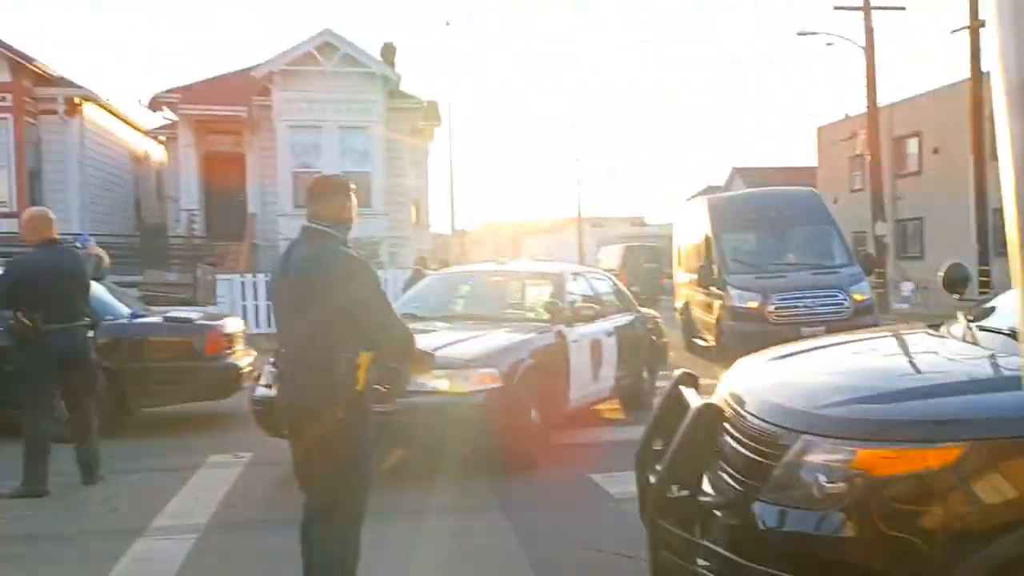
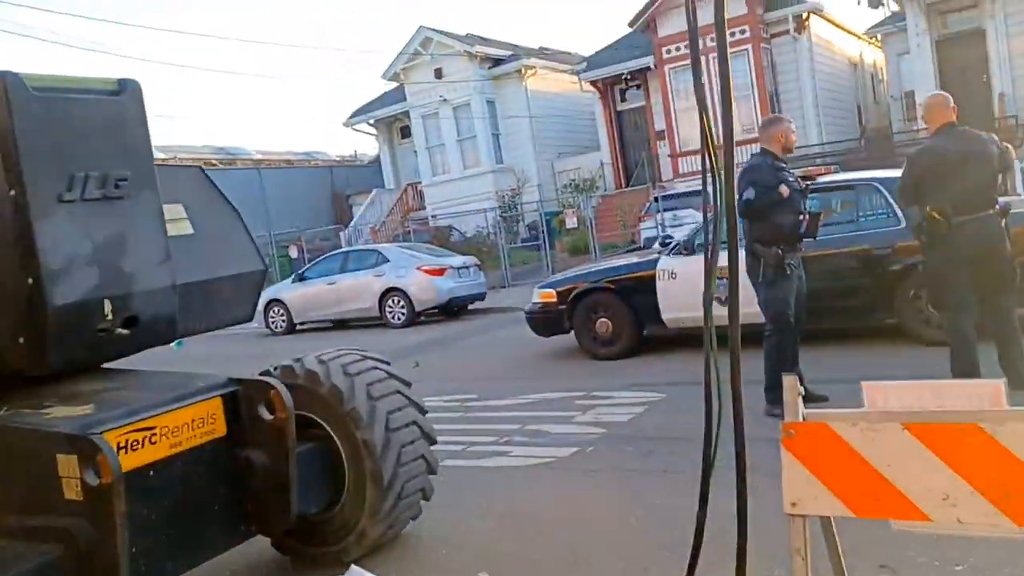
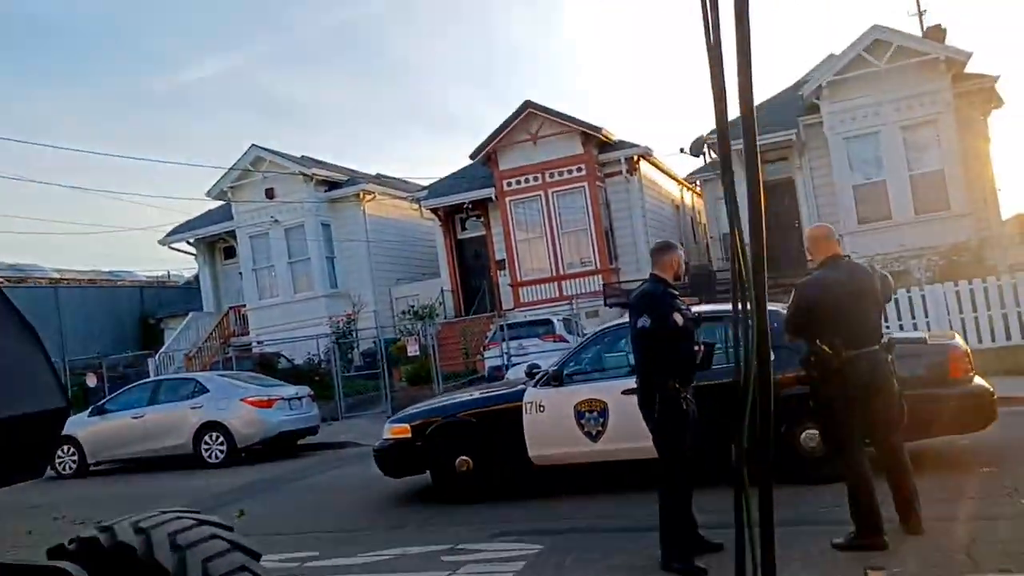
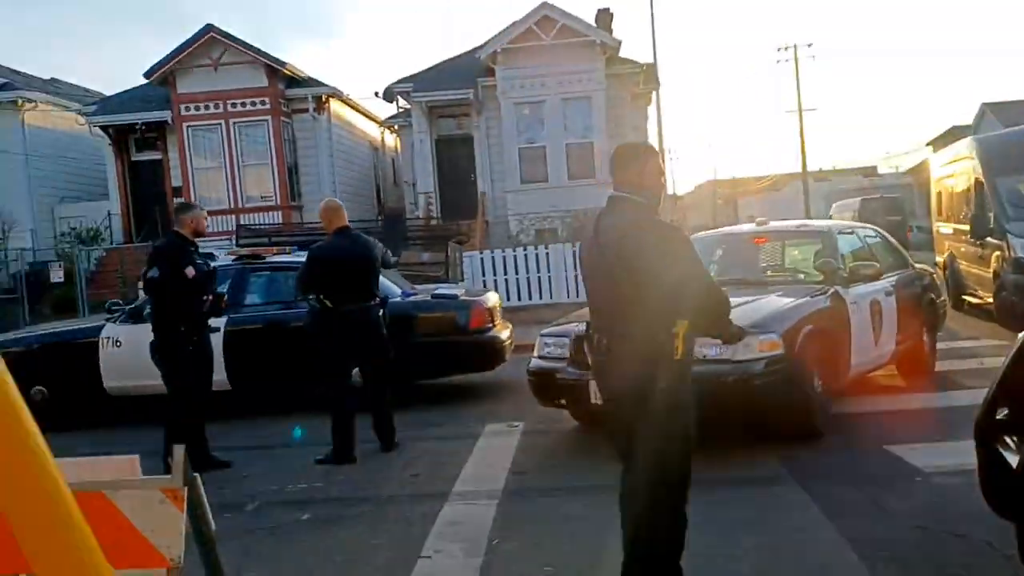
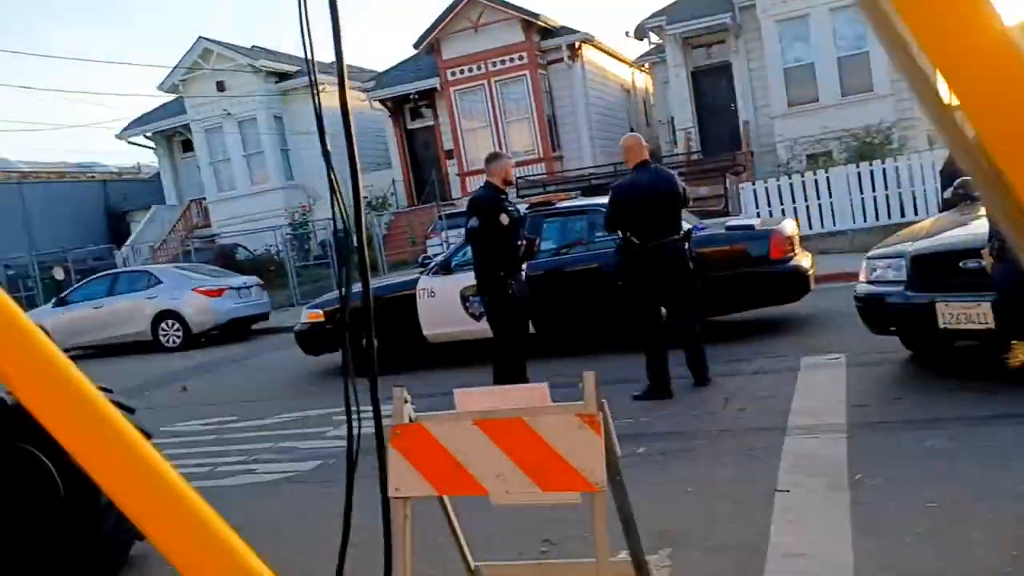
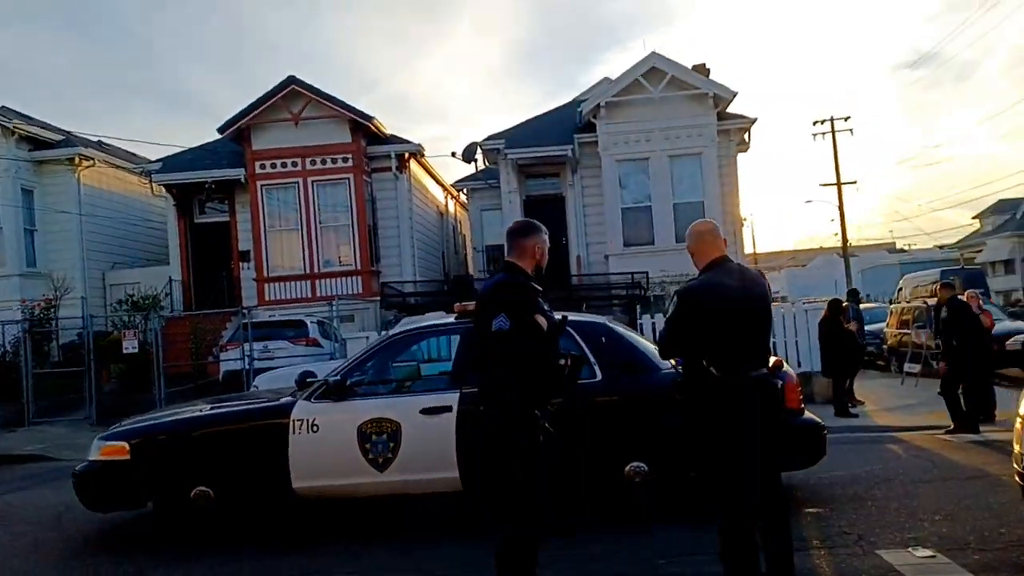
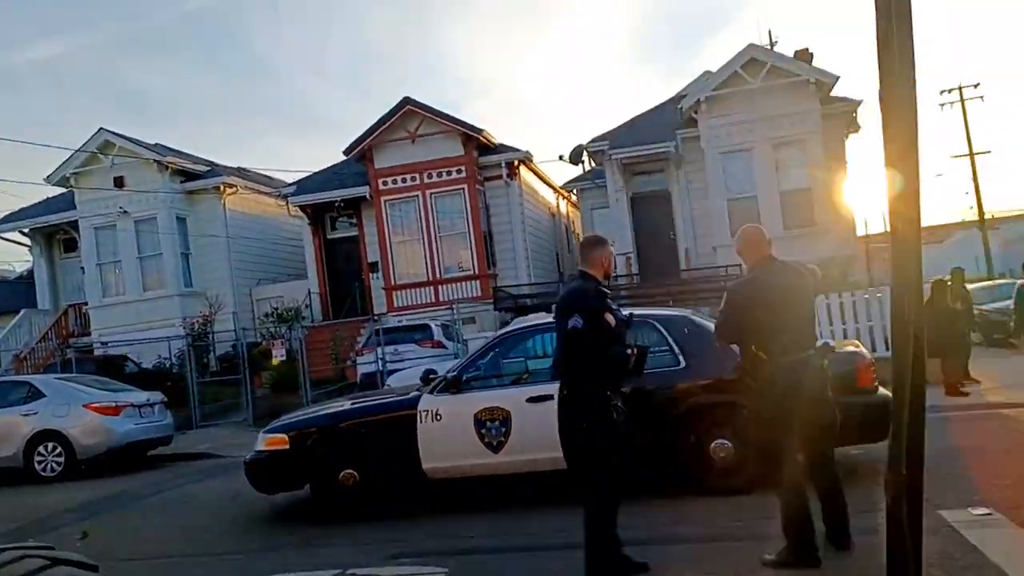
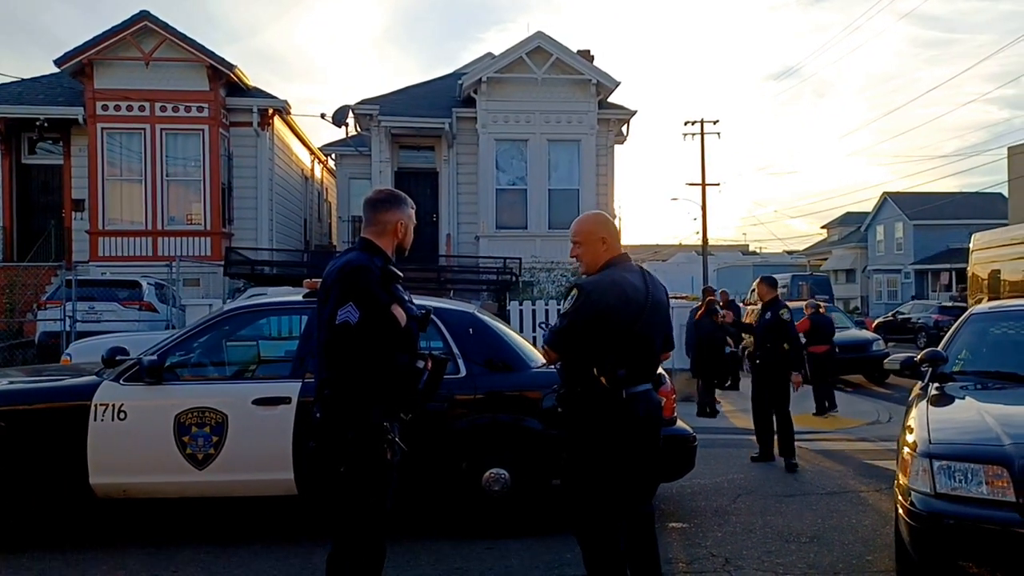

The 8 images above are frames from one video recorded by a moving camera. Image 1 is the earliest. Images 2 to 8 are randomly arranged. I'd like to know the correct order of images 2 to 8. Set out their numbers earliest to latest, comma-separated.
4, 5, 2, 3, 7, 6, 8
